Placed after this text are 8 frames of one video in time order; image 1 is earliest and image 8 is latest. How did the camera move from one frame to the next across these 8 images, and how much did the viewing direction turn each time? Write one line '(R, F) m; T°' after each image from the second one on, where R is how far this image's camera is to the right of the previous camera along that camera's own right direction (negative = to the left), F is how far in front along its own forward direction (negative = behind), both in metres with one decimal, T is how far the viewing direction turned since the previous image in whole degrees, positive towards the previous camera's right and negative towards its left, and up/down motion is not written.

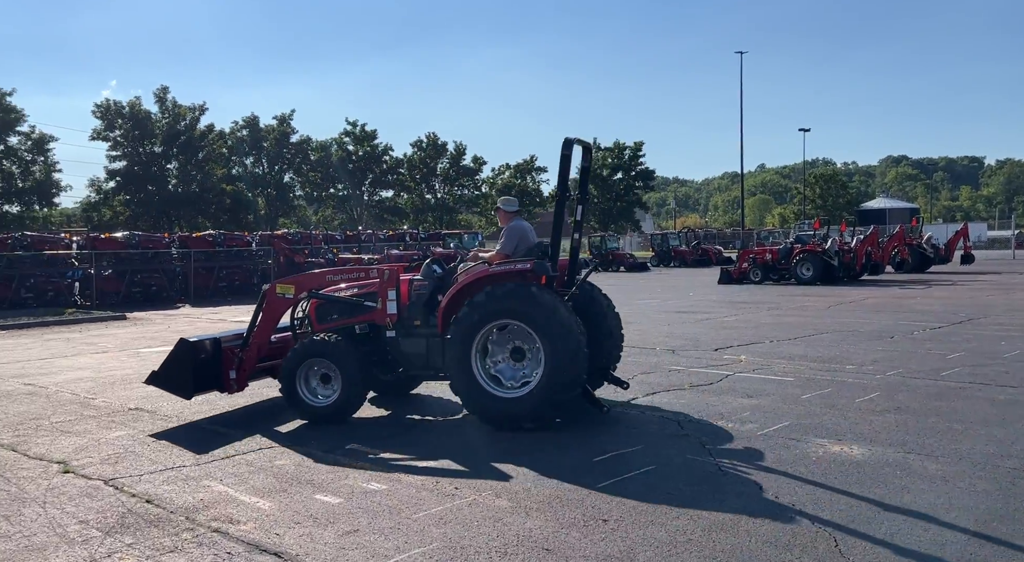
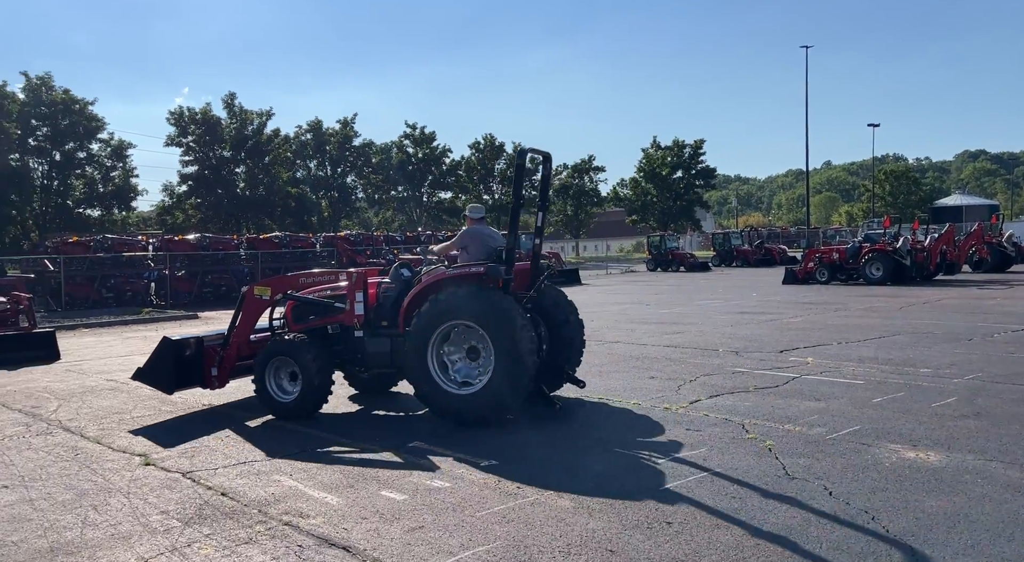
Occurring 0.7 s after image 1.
(0.0, -0.1) m; -4°
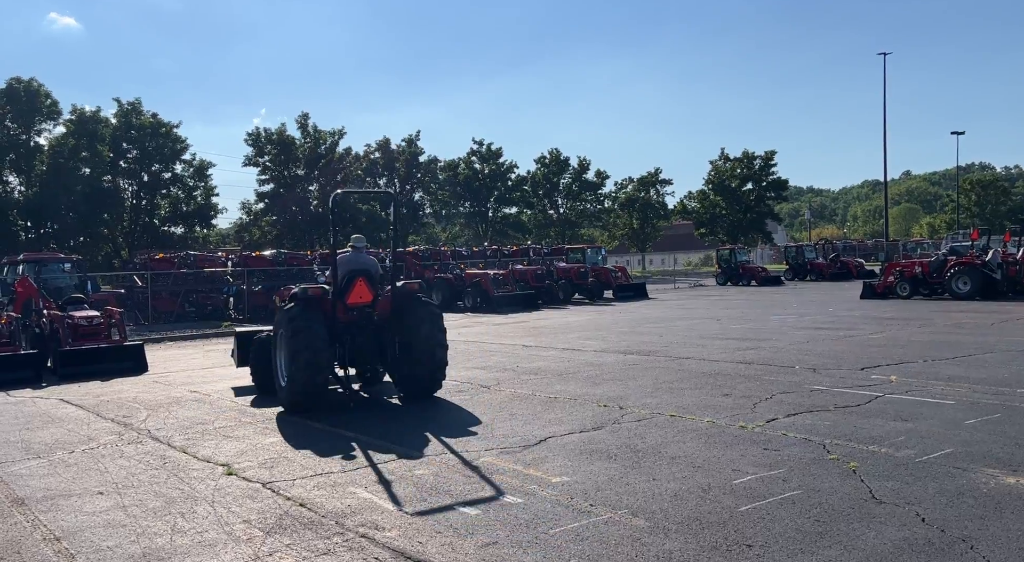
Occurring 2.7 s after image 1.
(-0.1, 0.0) m; -4°
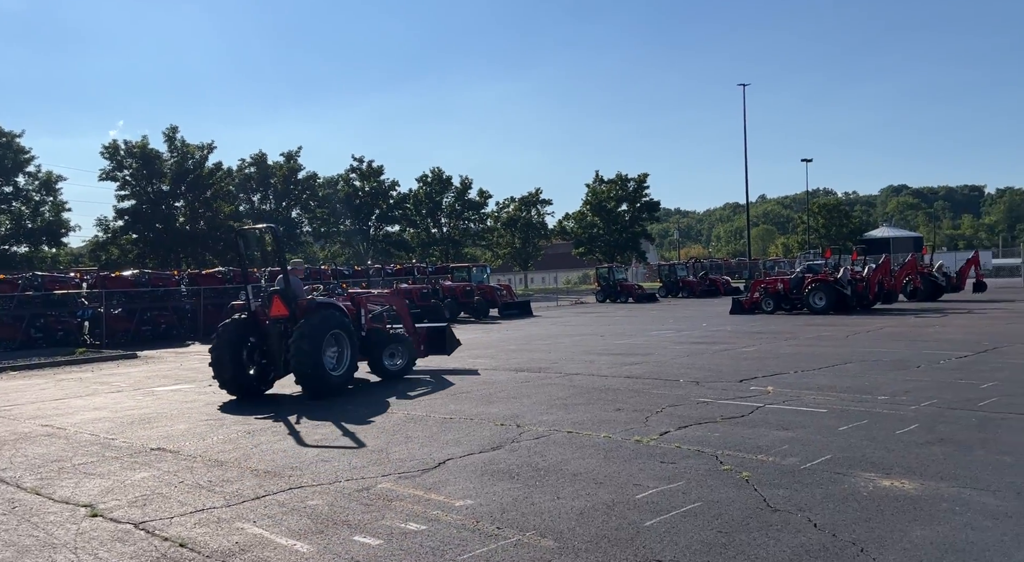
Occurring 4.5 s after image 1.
(-0.3, +0.2) m; +9°
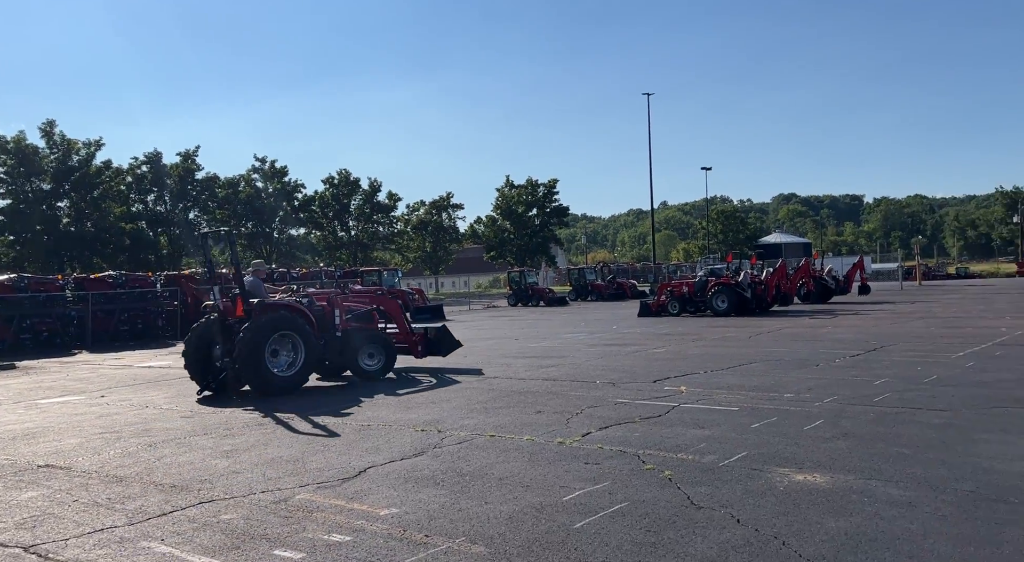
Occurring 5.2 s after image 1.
(-0.2, +0.1) m; +7°
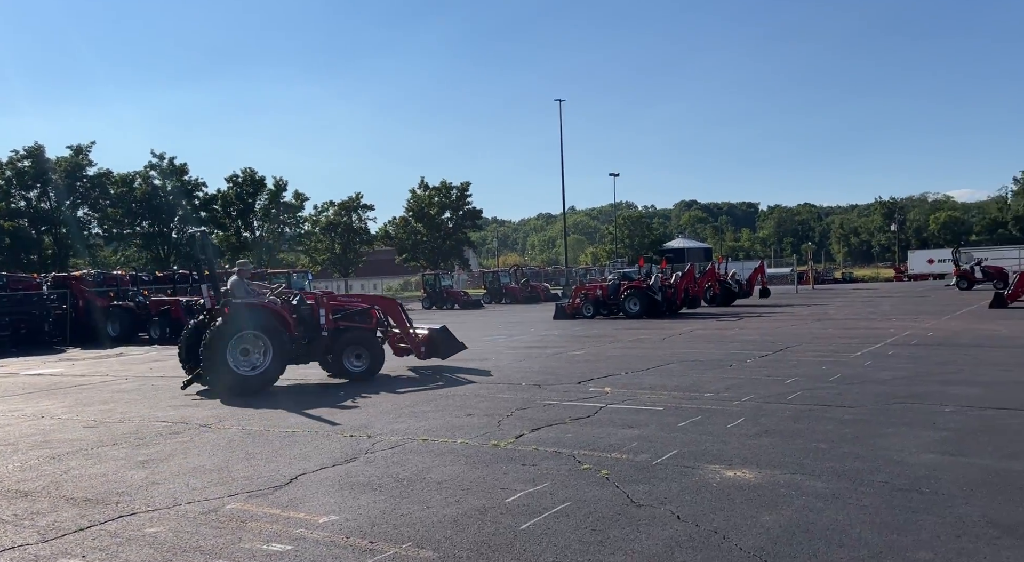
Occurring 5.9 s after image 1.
(-0.4, +0.1) m; +7°
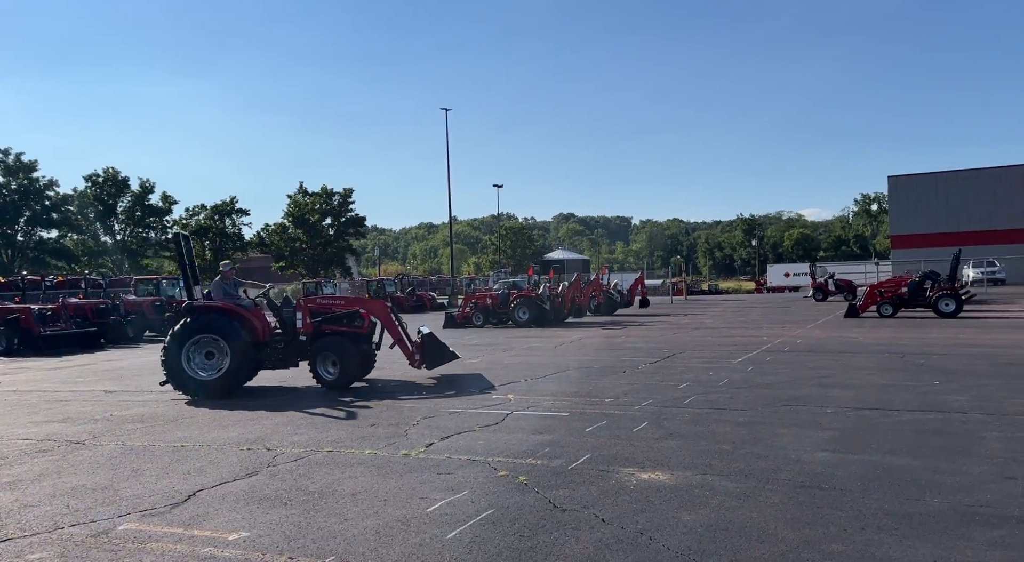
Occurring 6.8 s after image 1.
(-0.5, +0.3) m; +9°
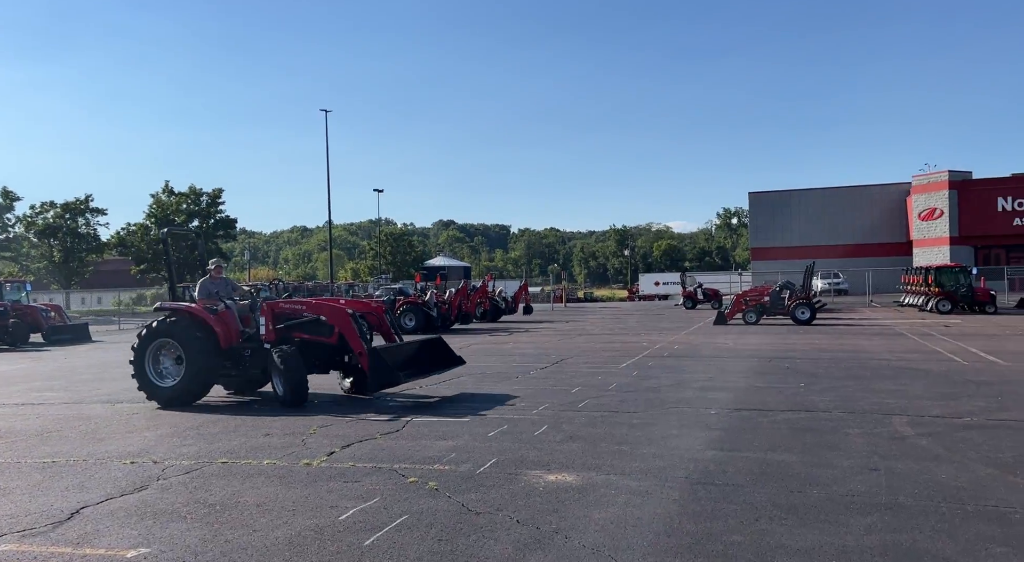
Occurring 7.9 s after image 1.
(-0.4, +0.1) m; +9°
